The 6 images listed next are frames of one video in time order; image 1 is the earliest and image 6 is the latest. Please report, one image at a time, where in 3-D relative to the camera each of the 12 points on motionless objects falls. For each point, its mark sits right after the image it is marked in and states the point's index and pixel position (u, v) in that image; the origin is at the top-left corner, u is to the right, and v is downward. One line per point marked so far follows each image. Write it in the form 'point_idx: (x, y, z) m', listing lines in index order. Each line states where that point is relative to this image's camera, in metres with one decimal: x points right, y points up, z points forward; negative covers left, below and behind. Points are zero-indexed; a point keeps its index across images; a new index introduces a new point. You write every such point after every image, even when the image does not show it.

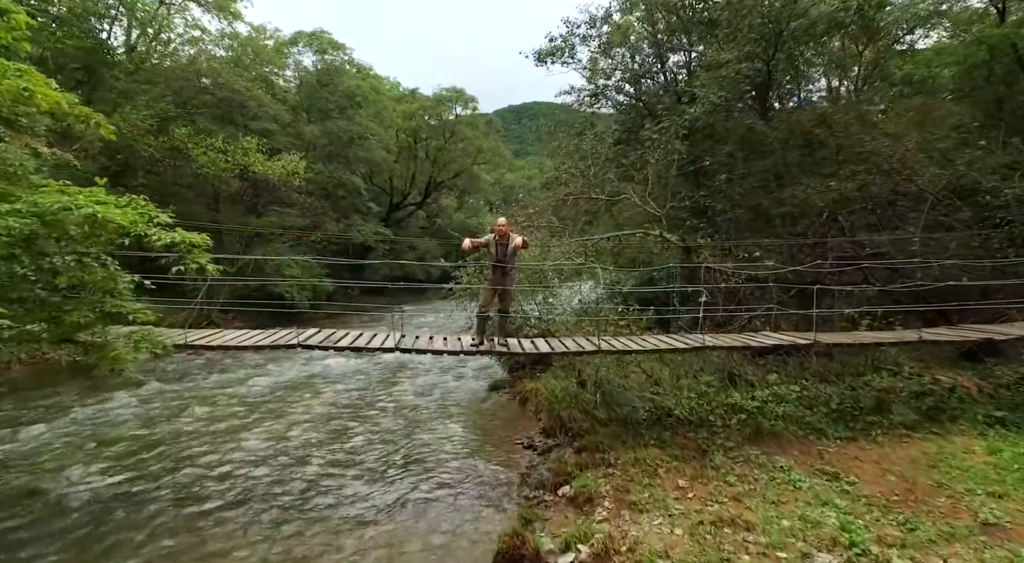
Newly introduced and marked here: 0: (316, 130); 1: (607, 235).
0: (-6.0, +4.6, +18.4) m
1: (+1.4, +0.7, +8.6) m
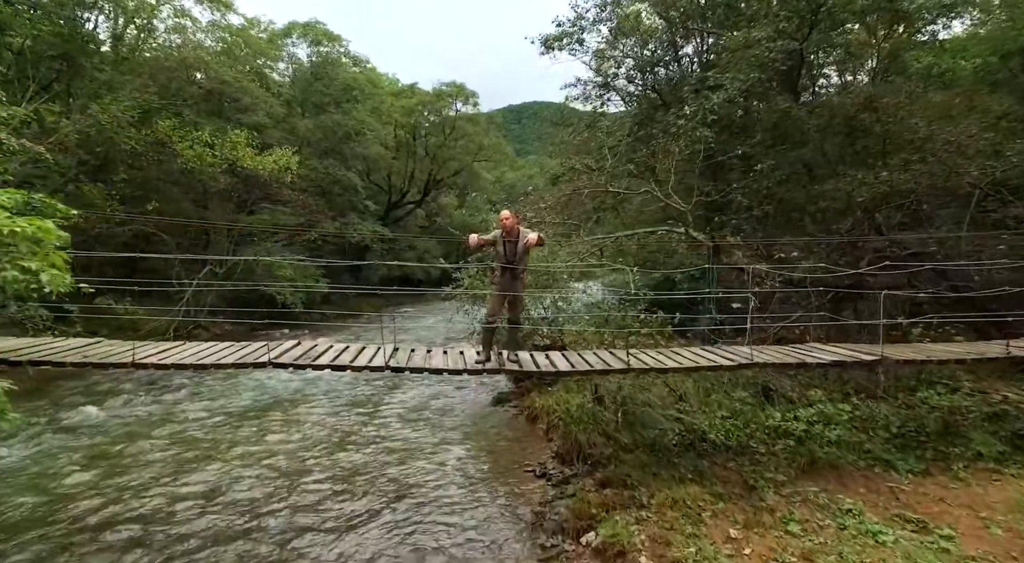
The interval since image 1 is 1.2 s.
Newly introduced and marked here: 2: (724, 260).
0: (-6.0, +4.6, +17.6) m
1: (+1.5, +0.6, +7.8) m
2: (+2.9, +0.3, +7.9) m
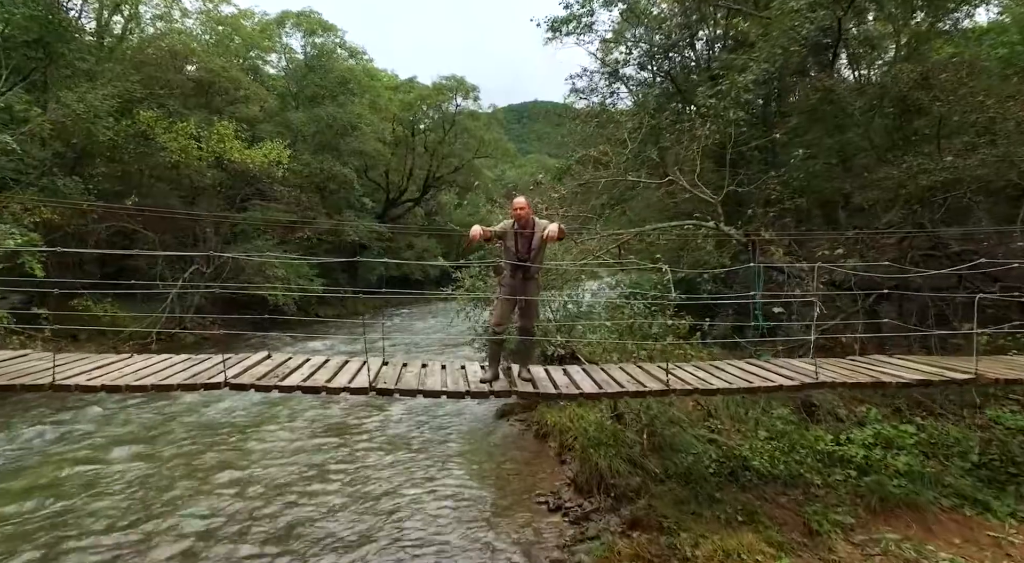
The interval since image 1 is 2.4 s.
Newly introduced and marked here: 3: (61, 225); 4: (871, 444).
0: (-5.9, +4.6, +16.7) m
1: (+1.6, +0.6, +6.9) m
2: (+2.9, +0.3, +7.1) m
3: (-9.0, +1.1, +11.9) m
4: (+3.0, -1.4, +5.0) m
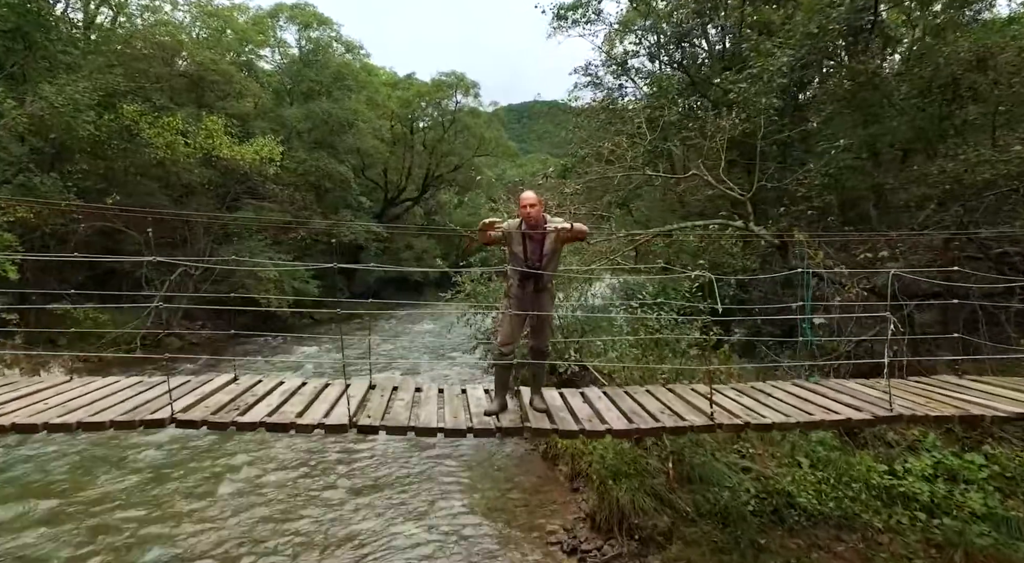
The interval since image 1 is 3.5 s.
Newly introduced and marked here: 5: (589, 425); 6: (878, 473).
0: (-5.8, +4.5, +16.1) m
1: (+1.6, +0.6, +6.3) m
2: (+3.0, +0.2, +6.4) m
3: (-9.0, +1.1, +11.3) m
4: (+3.1, -1.4, +4.4) m
5: (+0.4, -0.8, +3.1) m
6: (+2.7, -1.4, +4.4) m
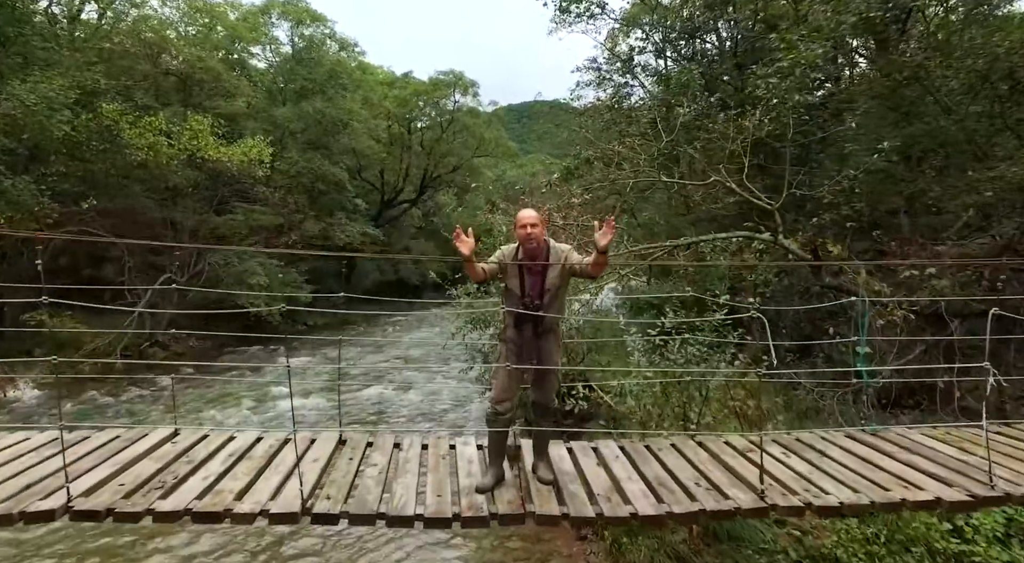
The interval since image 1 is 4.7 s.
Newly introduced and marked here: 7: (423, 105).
0: (-5.8, +4.4, +15.4) m
1: (+1.6, +0.4, +5.6) m
2: (+3.0, 0.0, +5.8) m
3: (-9.0, +0.9, +10.6) m
4: (+3.1, -1.6, +3.7) m
5: (+0.4, -0.9, +2.5) m
6: (+2.7, -1.6, +3.8) m
7: (-2.9, +5.8, +19.4) m
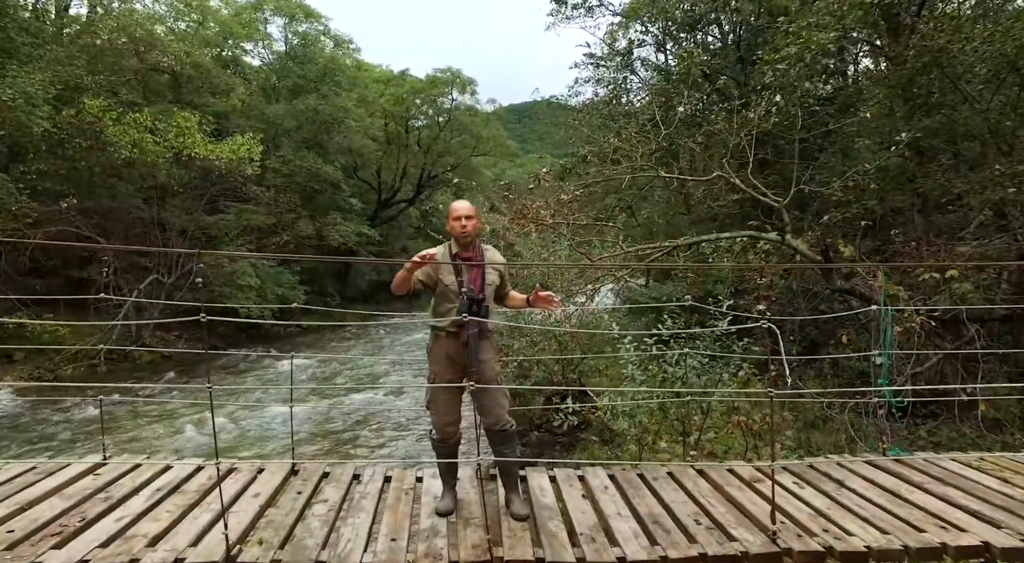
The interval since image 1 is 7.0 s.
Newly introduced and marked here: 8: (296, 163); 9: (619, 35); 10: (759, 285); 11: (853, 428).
0: (-5.9, +4.3, +15.1) m
1: (+1.5, +0.4, +5.3) m
2: (+2.9, 0.0, +5.4) m
3: (-9.1, +0.9, +10.3) m
4: (+3.0, -1.6, +3.4) m
5: (+0.3, -0.9, +2.1) m
6: (+2.6, -1.6, +3.4) m
7: (-3.0, +5.7, +19.0) m
8: (-5.4, +2.9, +14.8) m
9: (+1.5, +3.6, +8.5) m
10: (+2.3, 0.0, +5.5) m
11: (+2.7, -1.2, +4.8) m
